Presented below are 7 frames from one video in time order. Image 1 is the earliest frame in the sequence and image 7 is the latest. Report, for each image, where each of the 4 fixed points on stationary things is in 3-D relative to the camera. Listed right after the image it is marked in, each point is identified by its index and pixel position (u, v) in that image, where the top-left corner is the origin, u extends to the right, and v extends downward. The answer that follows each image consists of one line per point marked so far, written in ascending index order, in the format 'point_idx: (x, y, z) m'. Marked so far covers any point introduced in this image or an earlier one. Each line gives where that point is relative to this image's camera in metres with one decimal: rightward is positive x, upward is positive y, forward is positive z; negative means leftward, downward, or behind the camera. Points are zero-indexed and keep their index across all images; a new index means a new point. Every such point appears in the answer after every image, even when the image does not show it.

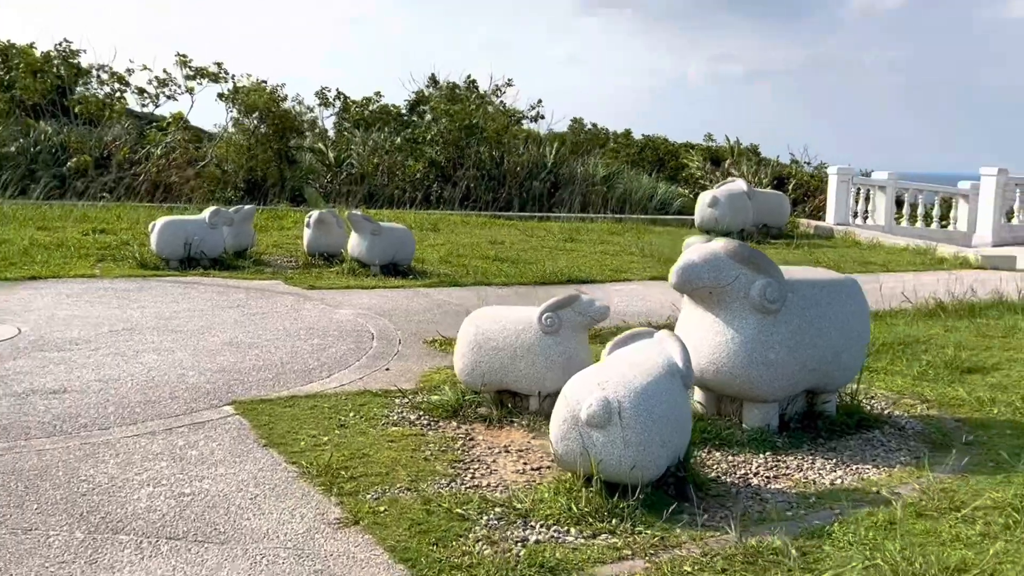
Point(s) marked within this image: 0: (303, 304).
0: (-3.6, -0.4, +7.5) m
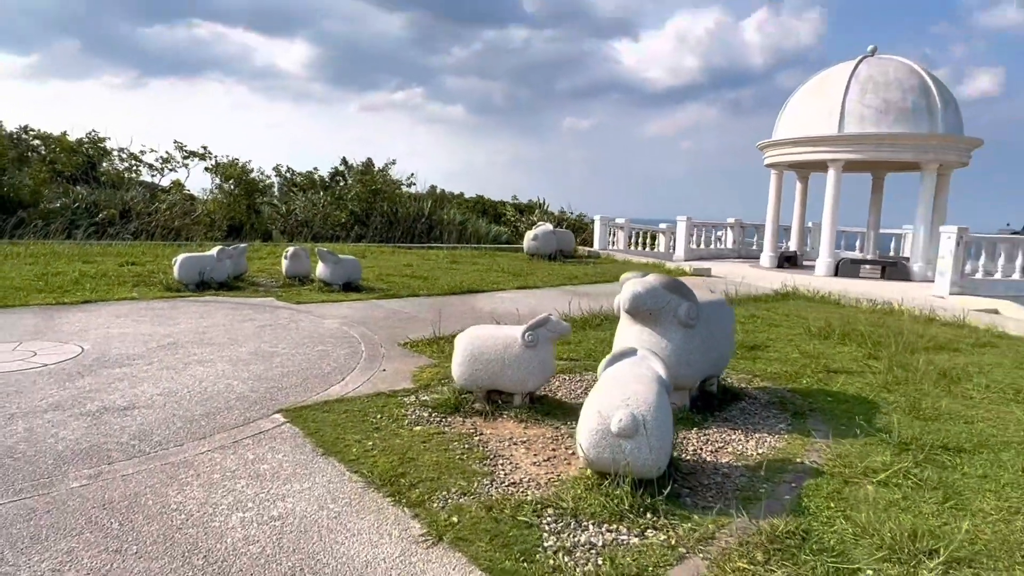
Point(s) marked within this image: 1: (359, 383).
0: (-3.4, -0.5, +7.5) m
1: (-1.4, -1.0, +4.5) m
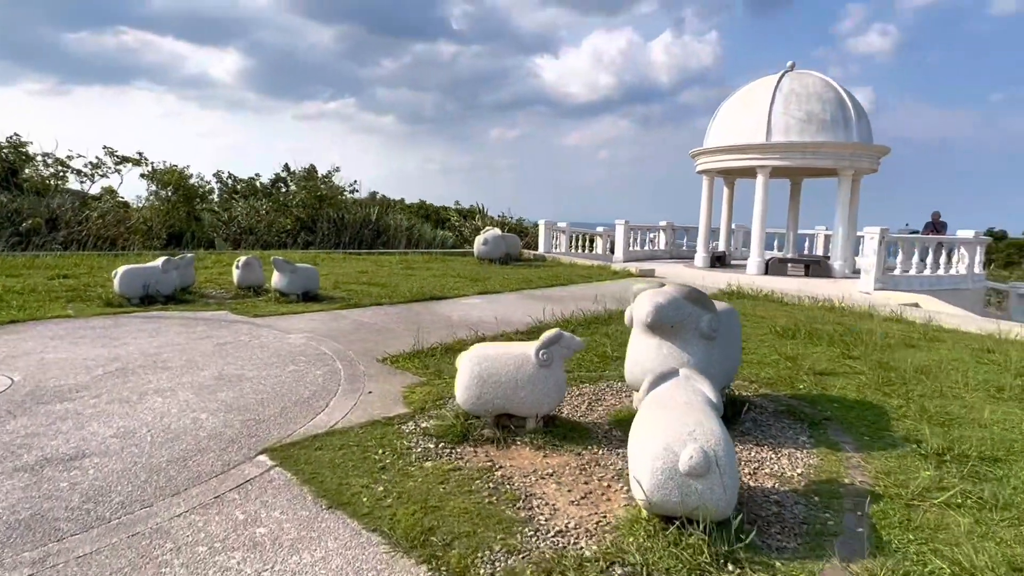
0: (-3.7, -0.6, +6.9) m
1: (-1.4, -1.1, +4.1) m
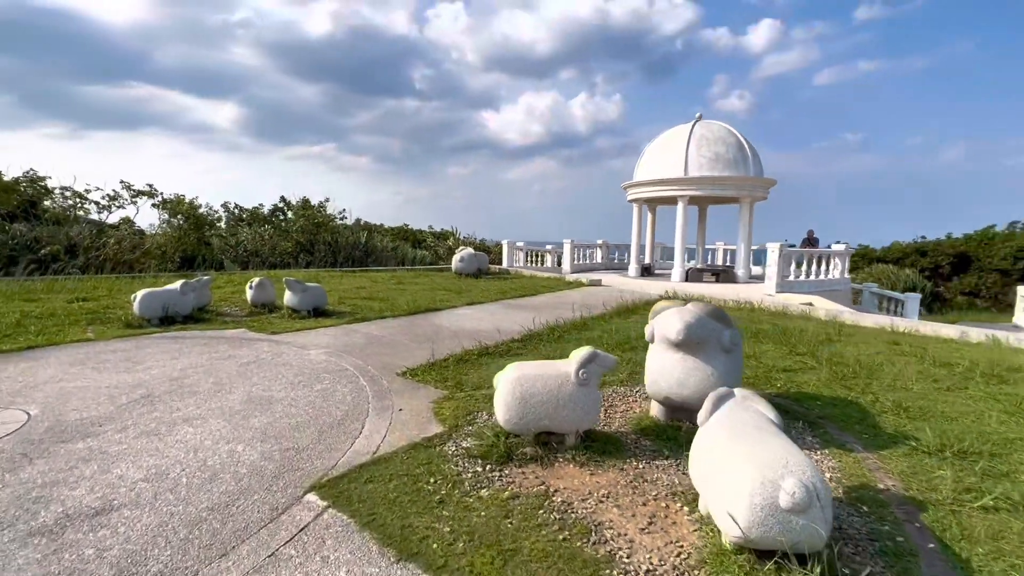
0: (-3.3, -0.9, +6.8) m
1: (-1.1, -1.2, +3.9) m
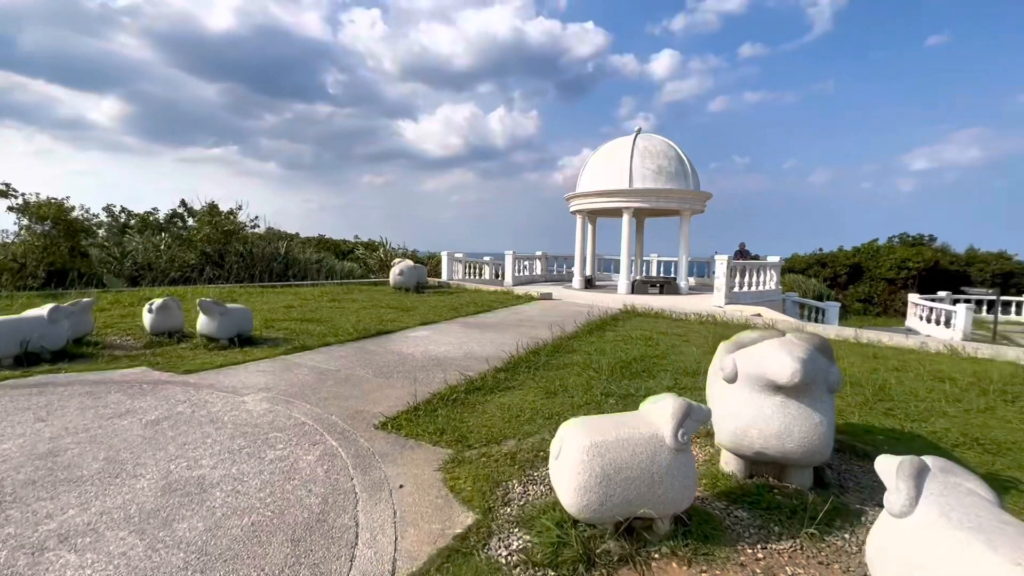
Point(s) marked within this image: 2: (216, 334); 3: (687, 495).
0: (-3.3, -1.2, +5.1) m
1: (-0.7, -1.4, +2.6) m
2: (-4.6, -0.7, +7.4) m
3: (+1.0, -1.2, +2.8) m
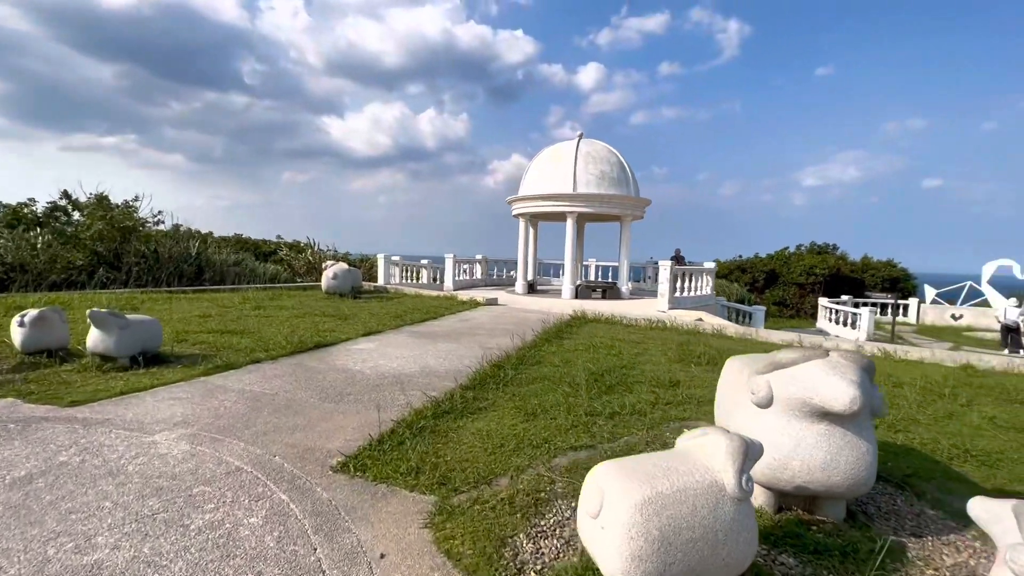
0: (-3.5, -1.3, +4.0) m
1: (-0.5, -1.5, +1.9) m
2: (-5.1, -0.8, +6.1) m
3: (+1.2, -1.3, +2.3) m
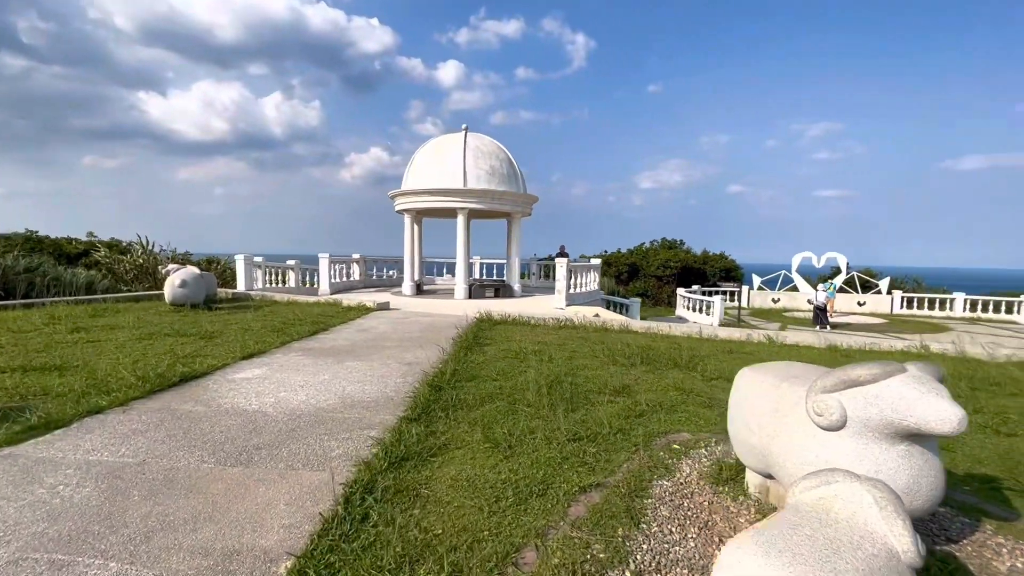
0: (-3.3, -1.5, +2.2) m
1: (+0.2, -1.6, +1.0) m
2: (-5.5, -1.1, +3.8) m
3: (+1.6, -1.3, +1.9) m
